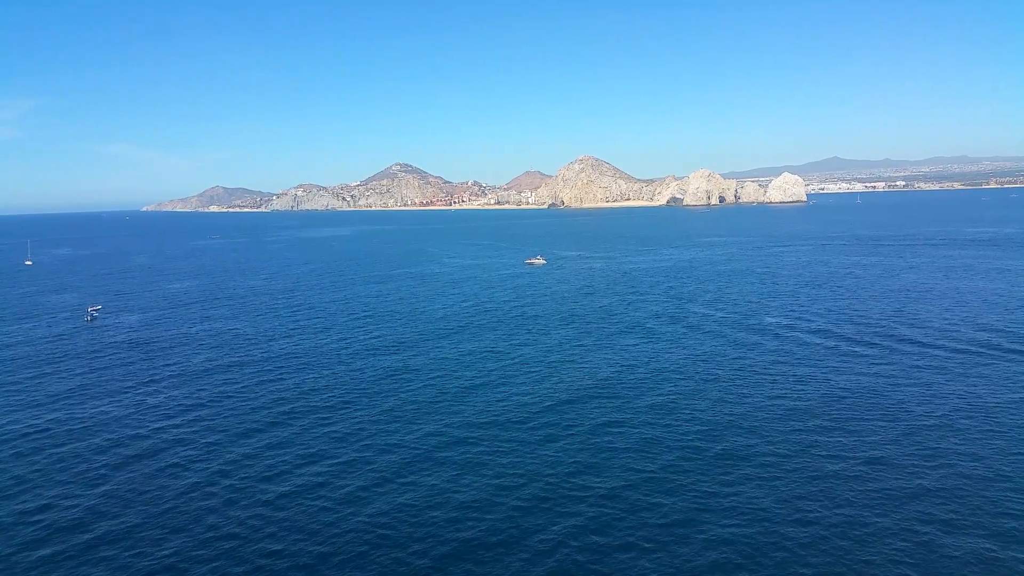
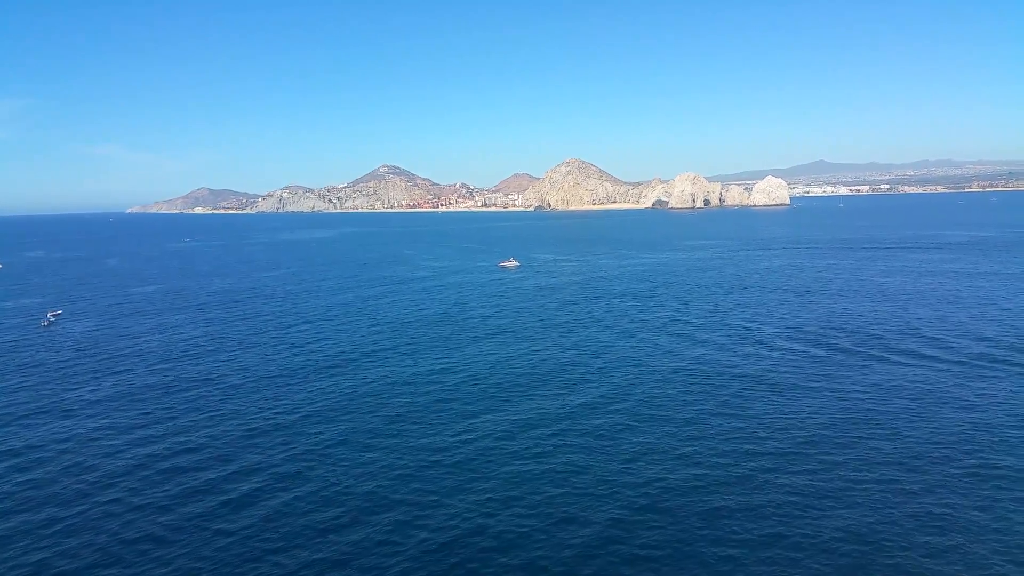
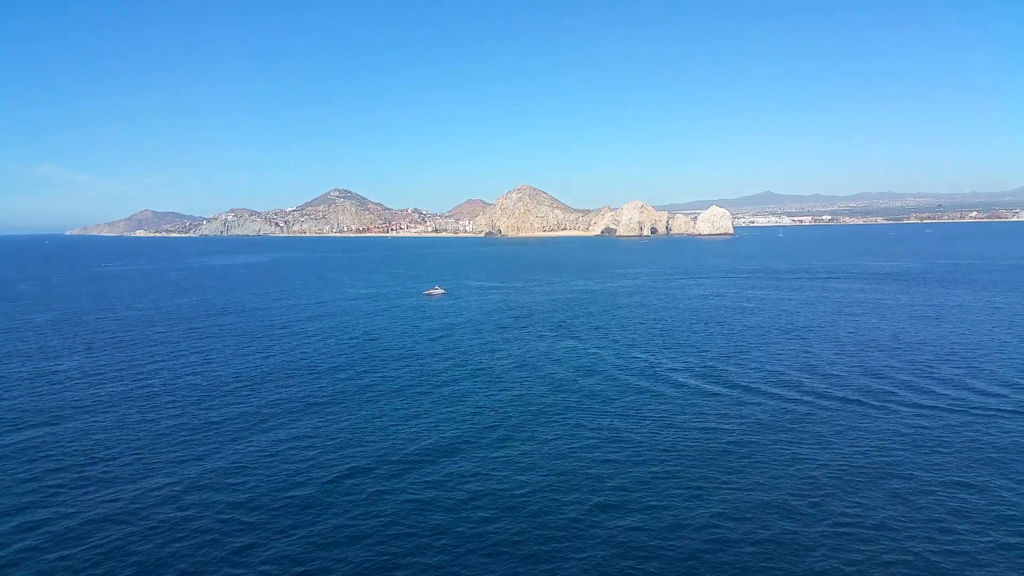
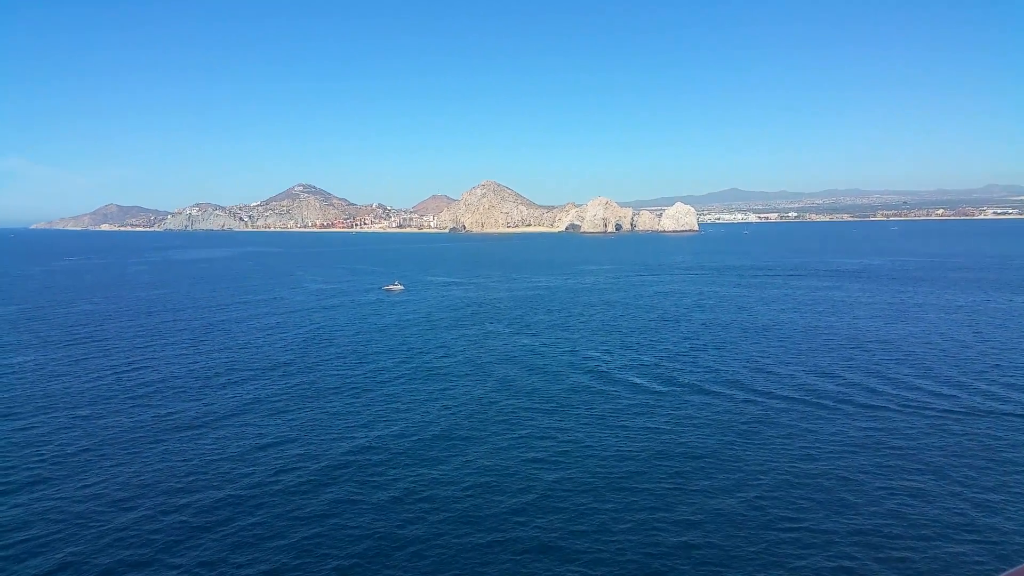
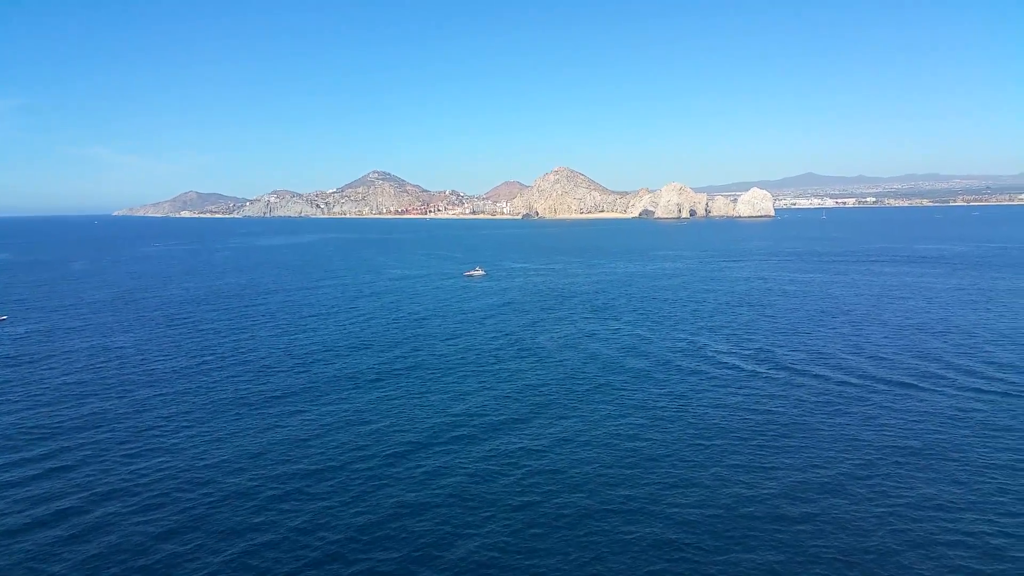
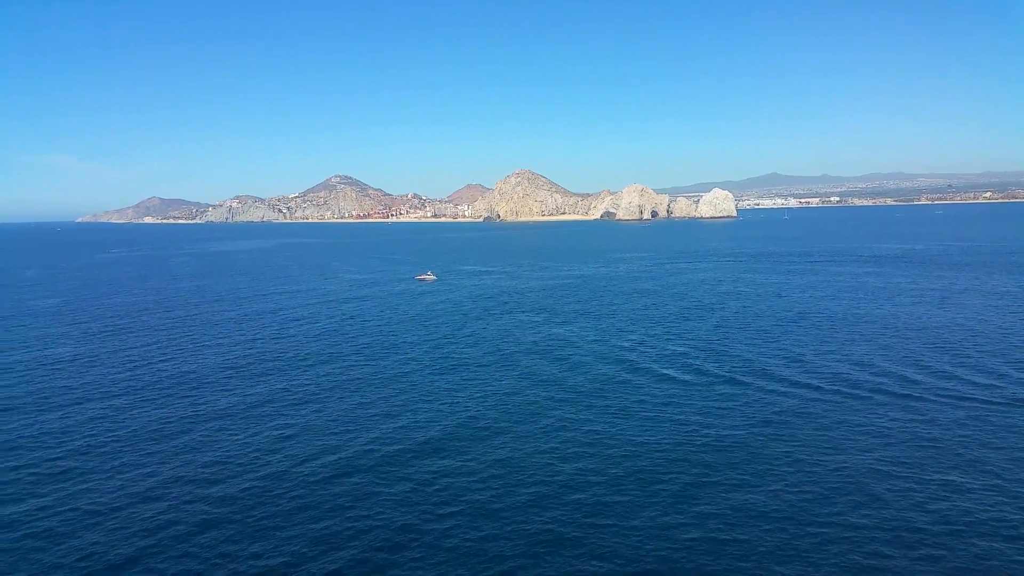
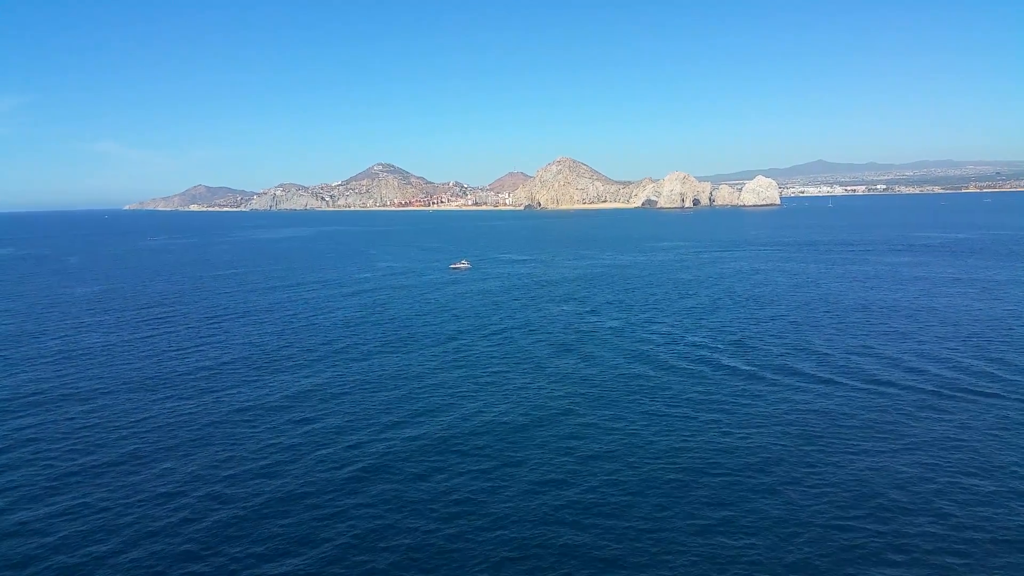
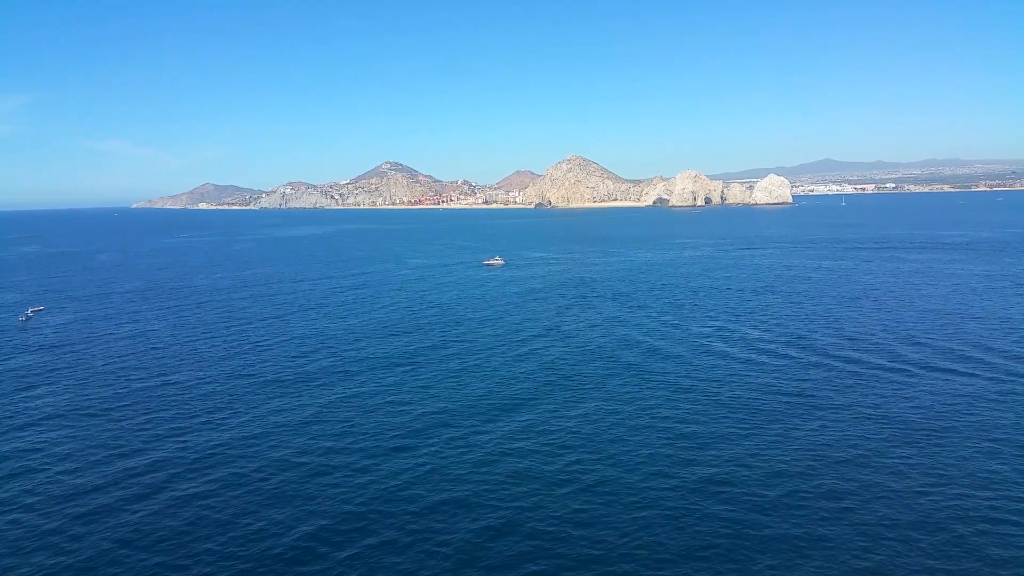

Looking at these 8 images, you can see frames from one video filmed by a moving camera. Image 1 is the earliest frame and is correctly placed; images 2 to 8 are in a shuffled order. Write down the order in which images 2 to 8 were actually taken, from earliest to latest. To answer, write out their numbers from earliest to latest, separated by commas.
2, 8, 5, 3, 4, 6, 7
